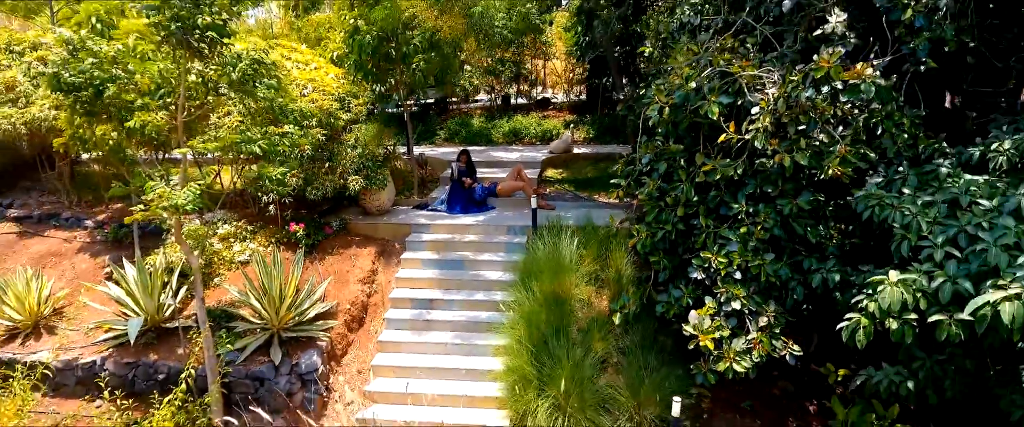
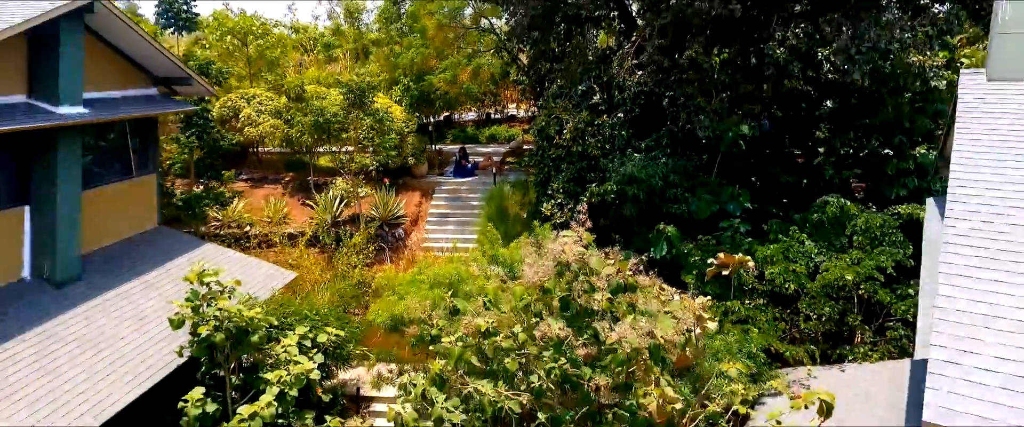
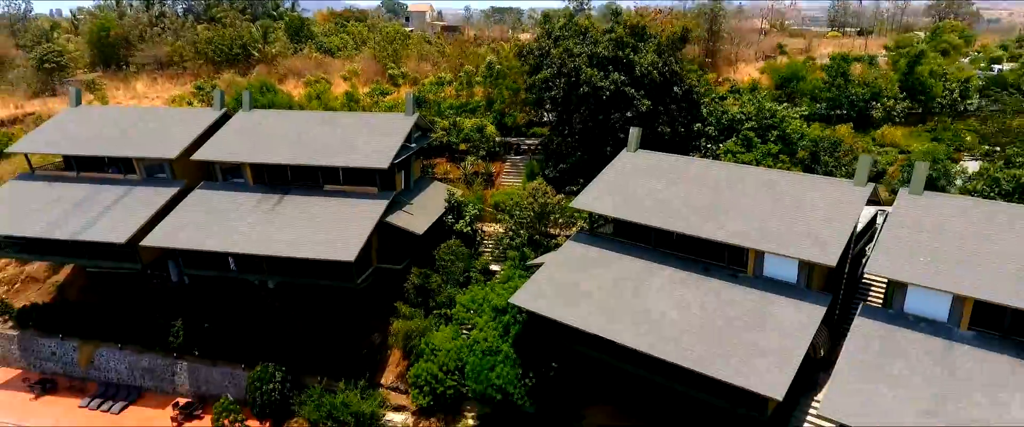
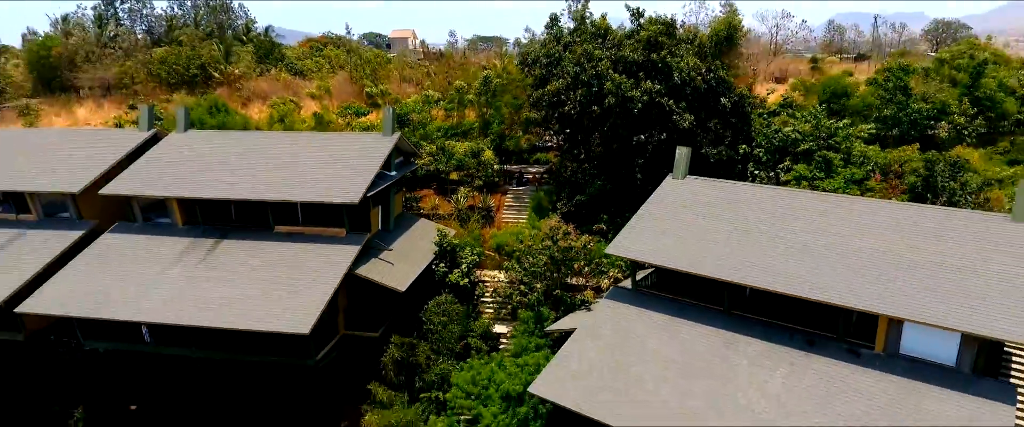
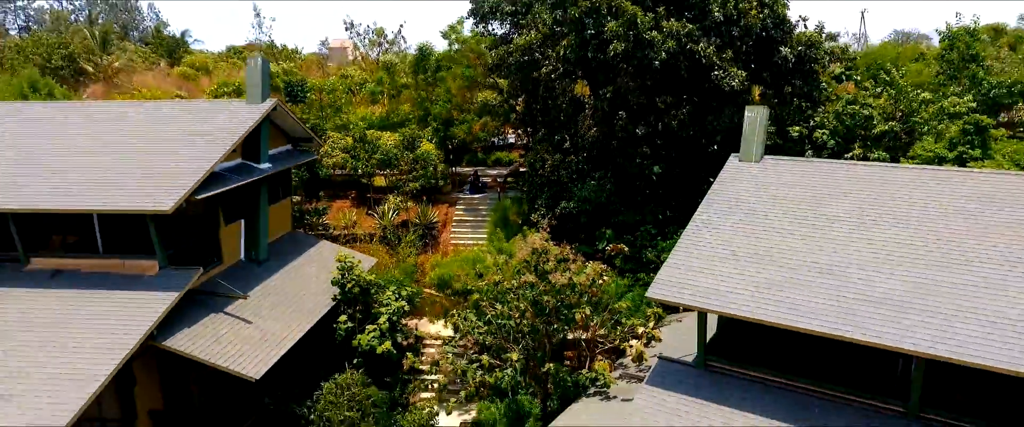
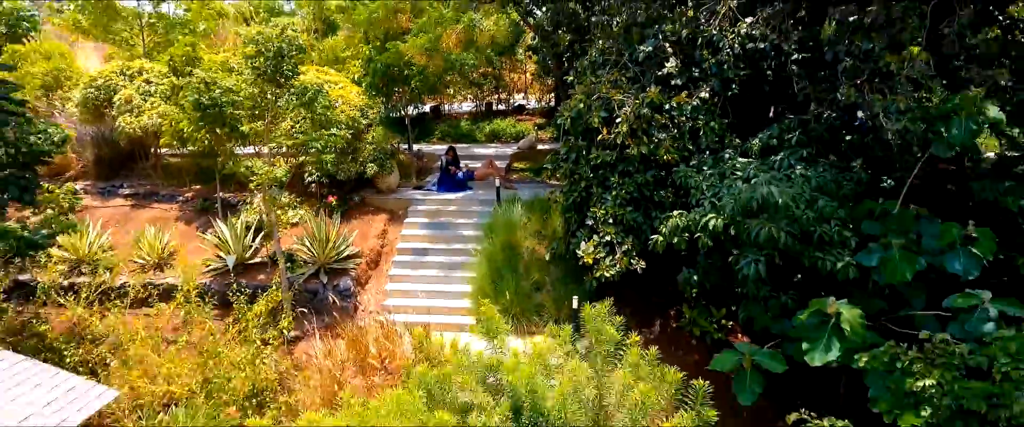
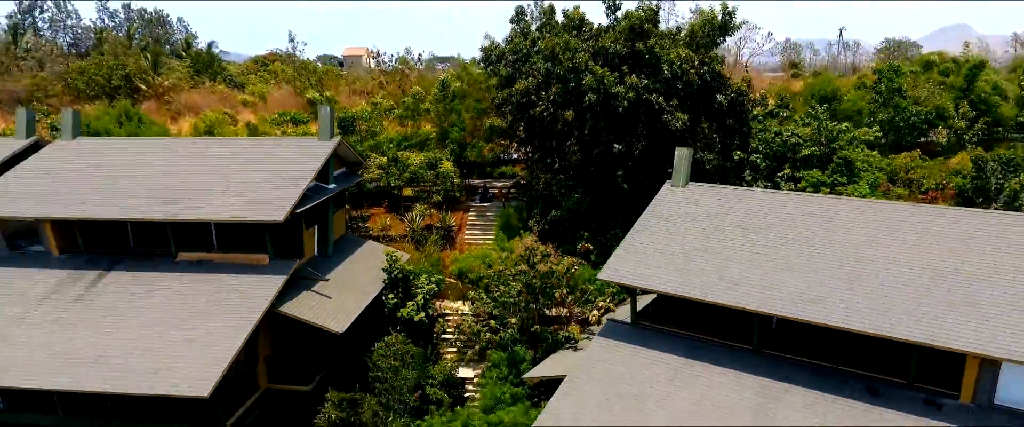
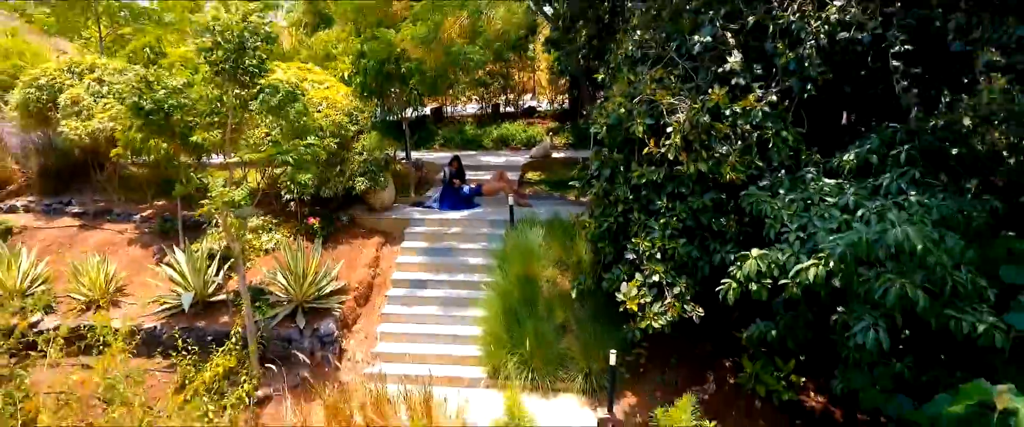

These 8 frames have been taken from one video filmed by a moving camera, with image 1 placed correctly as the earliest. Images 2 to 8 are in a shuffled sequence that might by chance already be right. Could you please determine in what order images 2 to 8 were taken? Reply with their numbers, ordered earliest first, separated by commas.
8, 6, 2, 5, 7, 4, 3
